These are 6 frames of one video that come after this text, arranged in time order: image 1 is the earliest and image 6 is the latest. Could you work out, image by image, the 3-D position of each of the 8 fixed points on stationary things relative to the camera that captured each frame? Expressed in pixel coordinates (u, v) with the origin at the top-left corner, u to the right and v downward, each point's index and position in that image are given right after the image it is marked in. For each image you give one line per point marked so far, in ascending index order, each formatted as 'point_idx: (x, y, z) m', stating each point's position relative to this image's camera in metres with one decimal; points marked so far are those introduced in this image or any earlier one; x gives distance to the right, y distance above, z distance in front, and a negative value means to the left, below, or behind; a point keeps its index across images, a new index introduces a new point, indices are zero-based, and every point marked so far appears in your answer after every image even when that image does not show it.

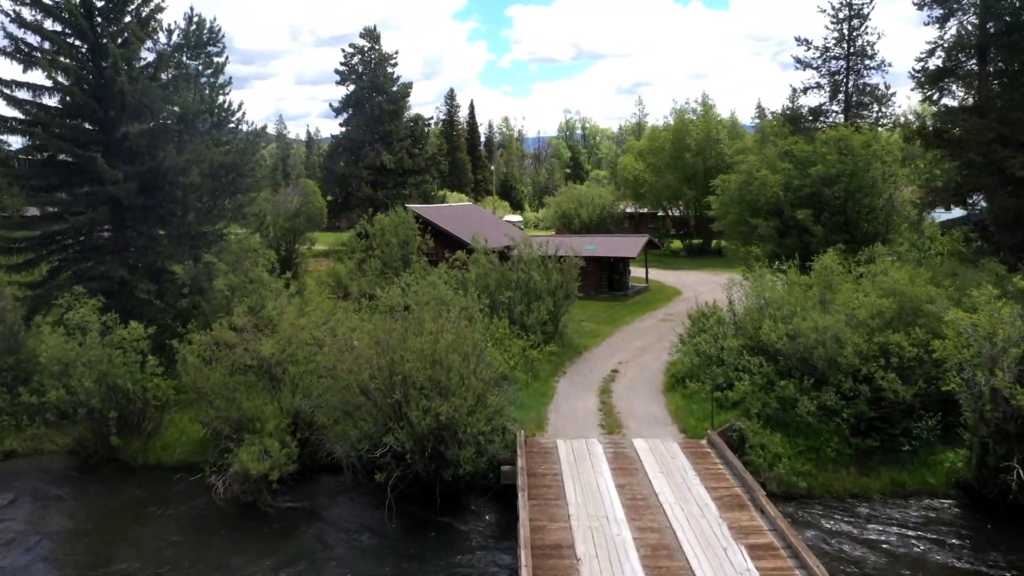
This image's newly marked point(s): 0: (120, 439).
0: (-8.6, -3.3, +18.7) m
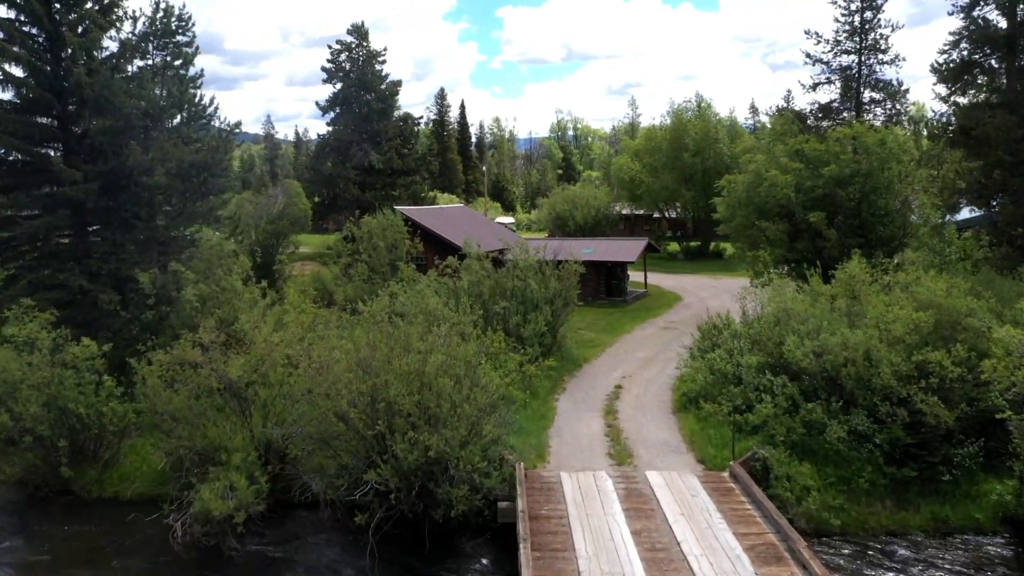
0: (-8.6, -3.6, +16.8) m
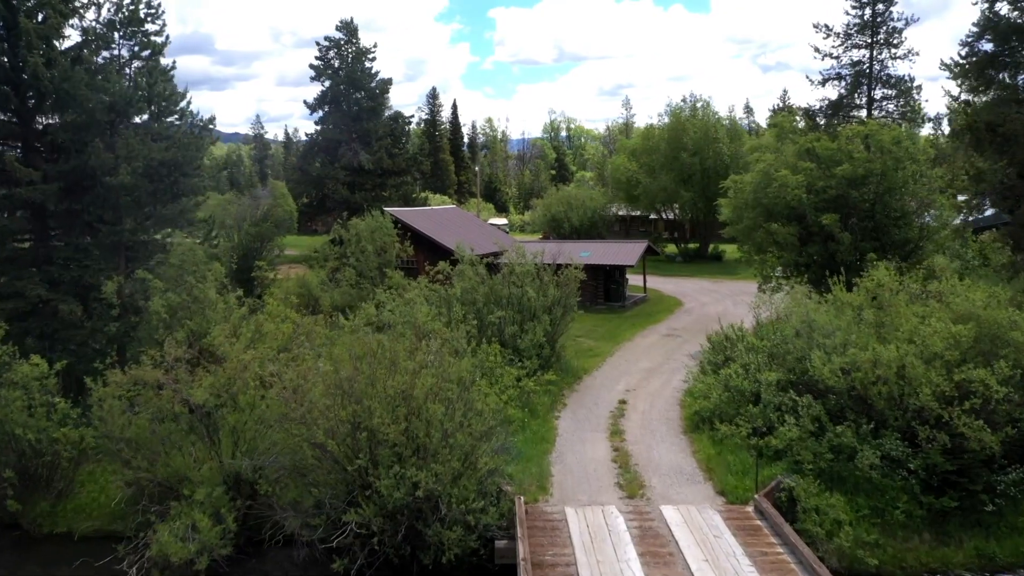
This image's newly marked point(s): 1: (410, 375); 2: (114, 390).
0: (-8.6, -3.8, +15.1) m
1: (-1.5, -1.3, +12.8) m
2: (-6.8, -1.7, +14.6) m
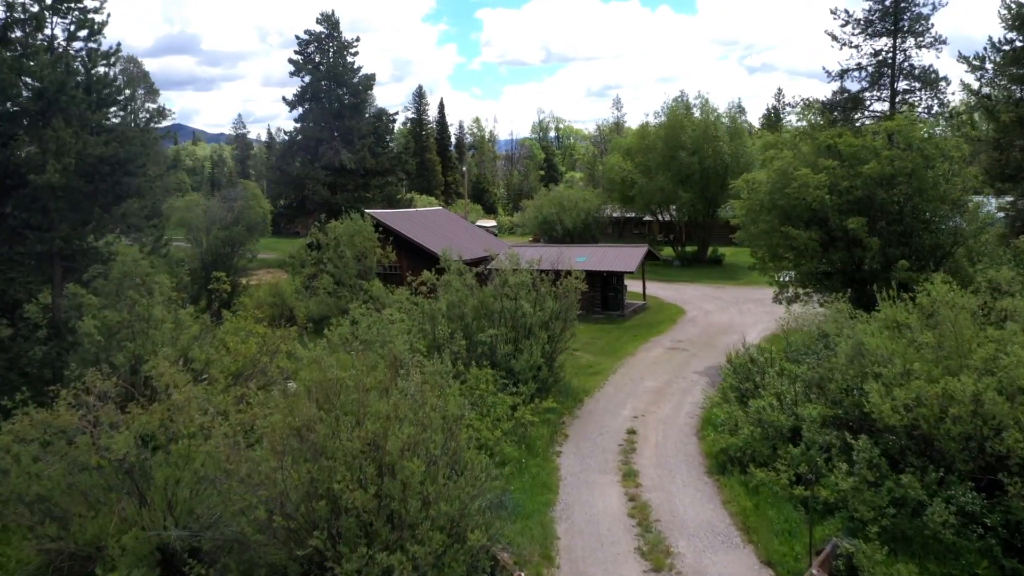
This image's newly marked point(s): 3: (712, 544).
0: (-8.7, -4.1, +12.4) m
1: (-1.5, -1.6, +10.1) m
2: (-6.8, -2.0, +11.9) m
3: (+2.8, -3.5, +11.9) m
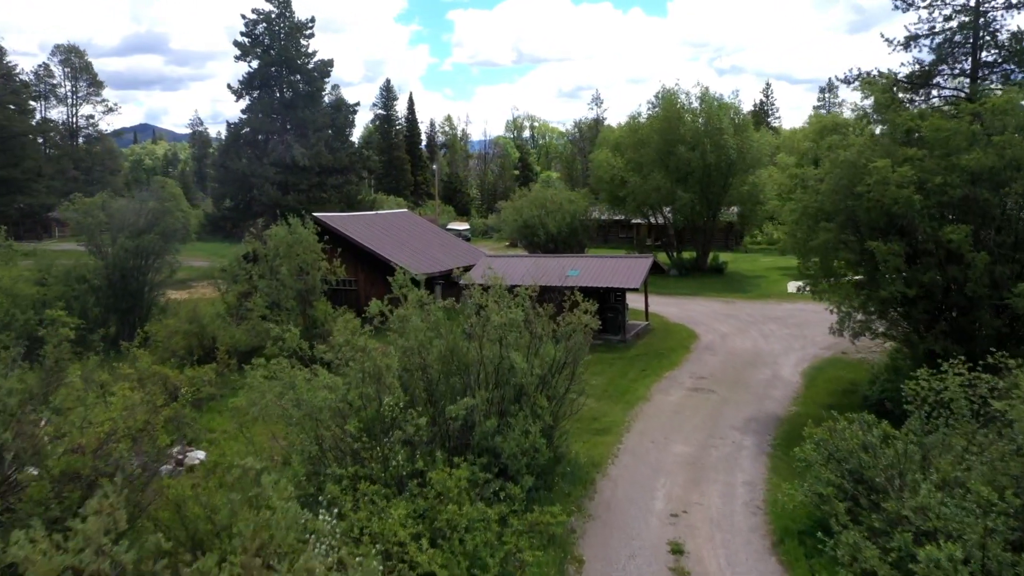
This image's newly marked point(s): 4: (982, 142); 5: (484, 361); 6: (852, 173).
0: (-8.7, -4.8, +5.8) m
1: (-1.5, -2.3, +3.8) m
2: (-6.8, -2.7, +5.4) m
3: (+2.8, -4.2, +5.7) m
4: (+9.9, +3.1, +18.1) m
5: (-0.4, -1.1, +13.7) m
6: (+7.6, +2.5, +19.0) m
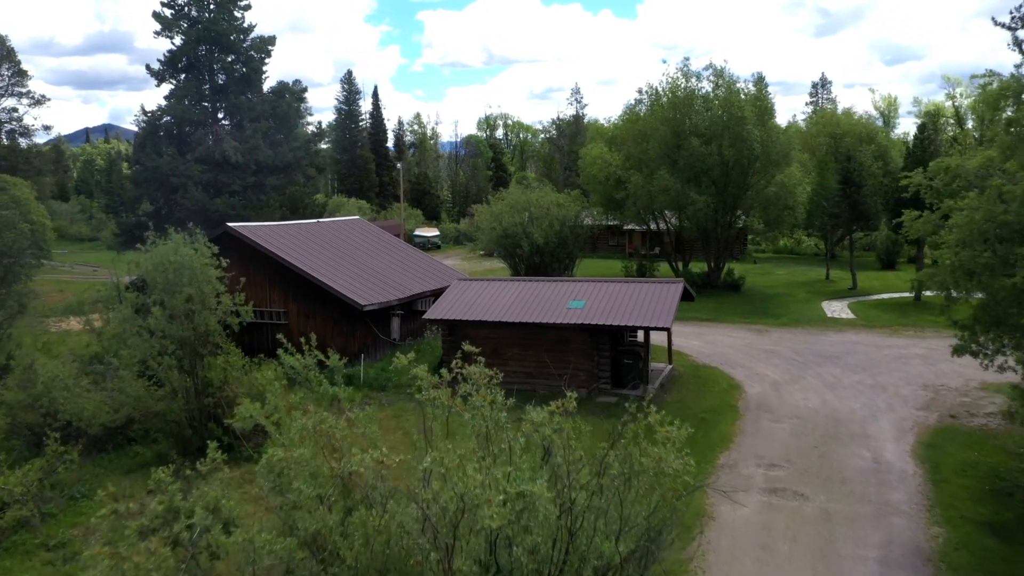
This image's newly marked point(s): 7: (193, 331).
0: (-8.3, -5.7, -2.4) m
1: (-1.1, -3.2, -4.2) m
2: (-6.4, -3.7, -2.8) m
3: (+3.1, -5.1, -2.1) m
4: (+9.9, +2.2, +10.5) m
5: (-0.4, -2.1, +5.8) m
6: (+7.4, +1.6, +11.3) m
7: (-6.6, -0.9, +17.9) m
